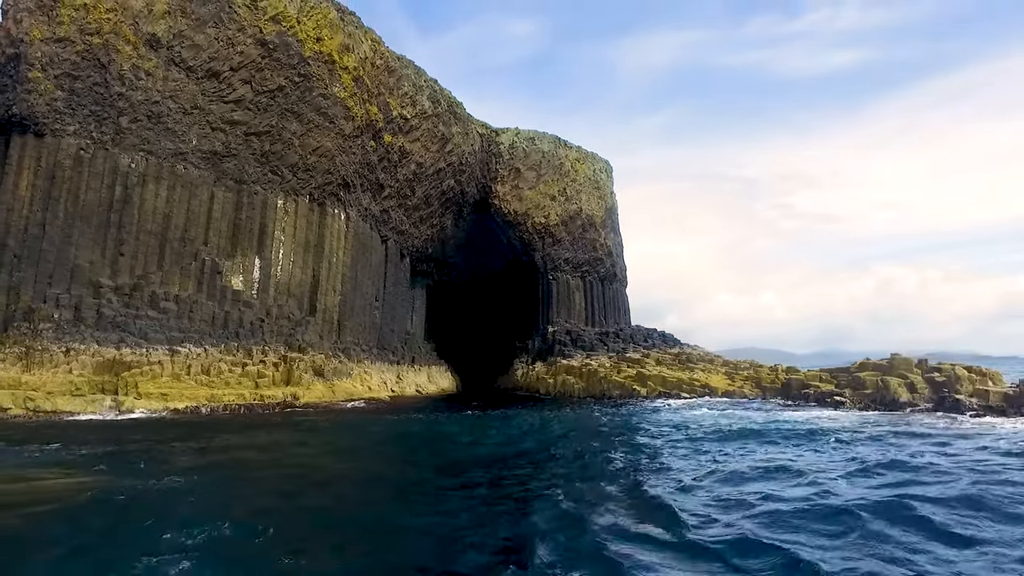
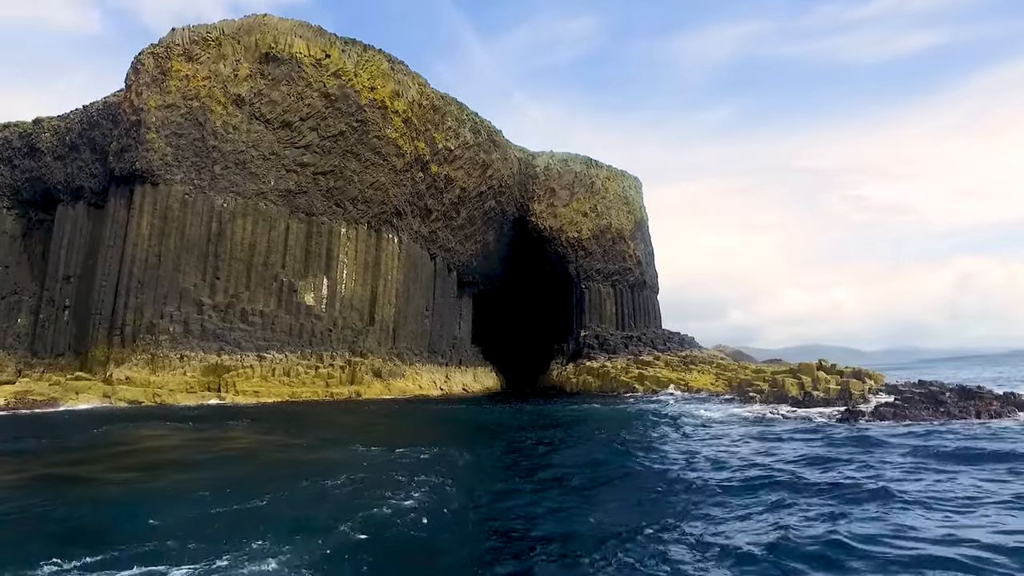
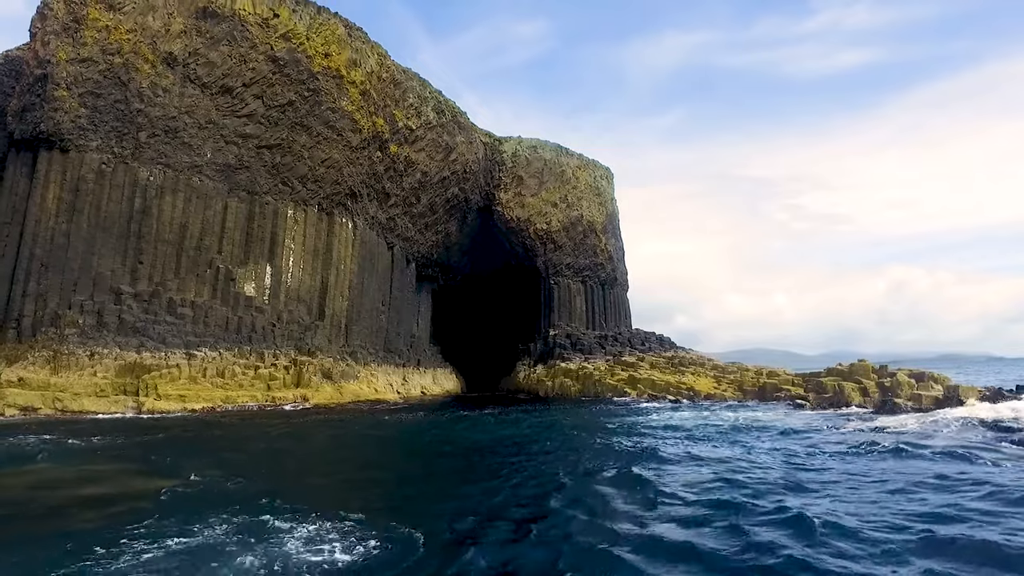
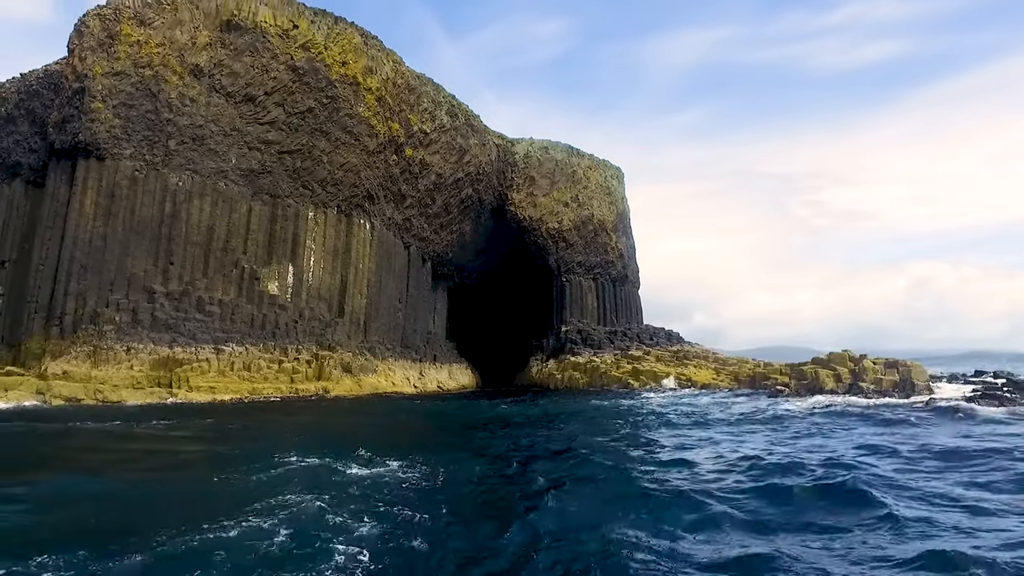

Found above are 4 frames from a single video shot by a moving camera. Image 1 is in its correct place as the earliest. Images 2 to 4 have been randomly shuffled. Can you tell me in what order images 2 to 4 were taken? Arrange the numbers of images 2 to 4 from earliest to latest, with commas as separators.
3, 4, 2
